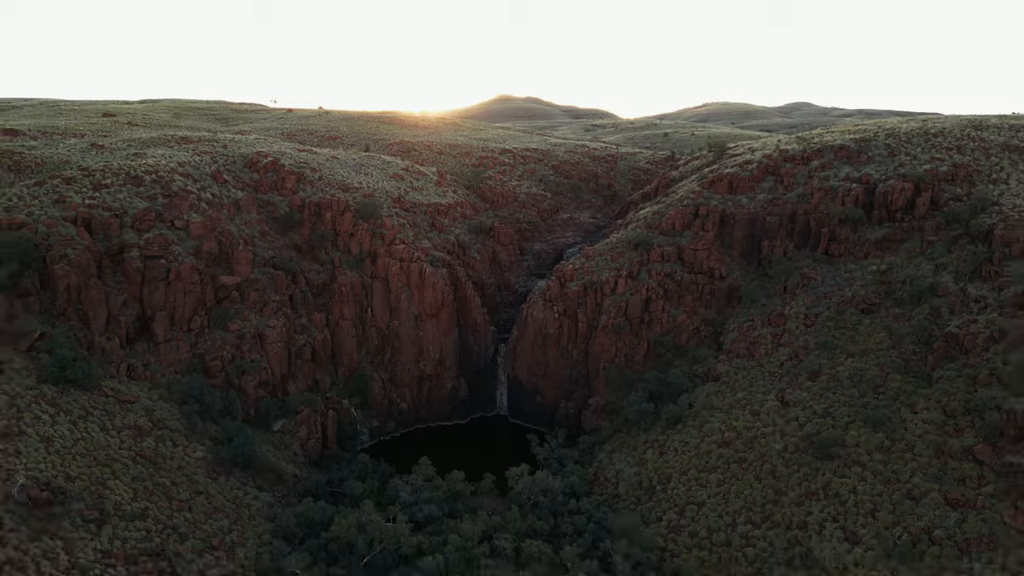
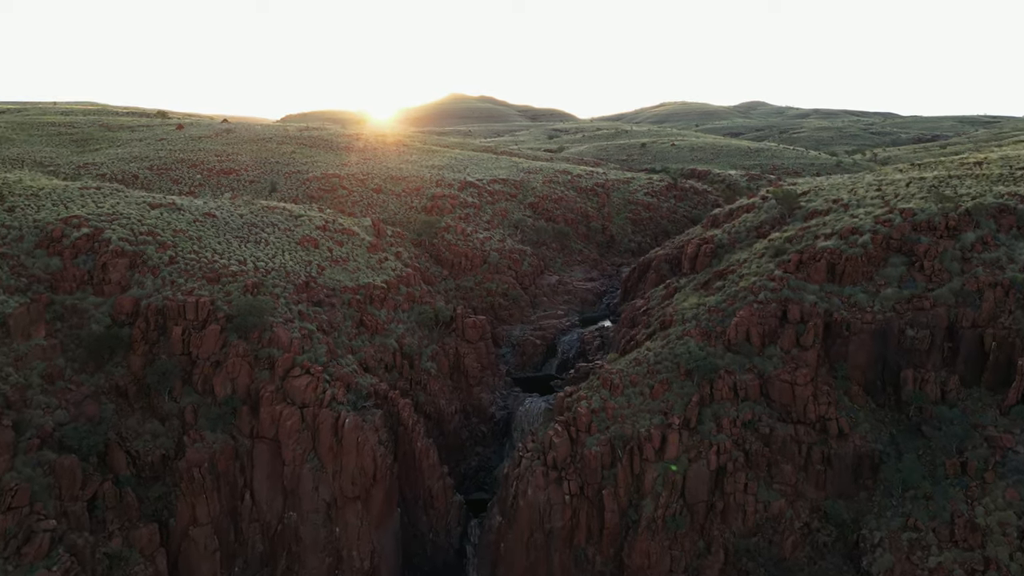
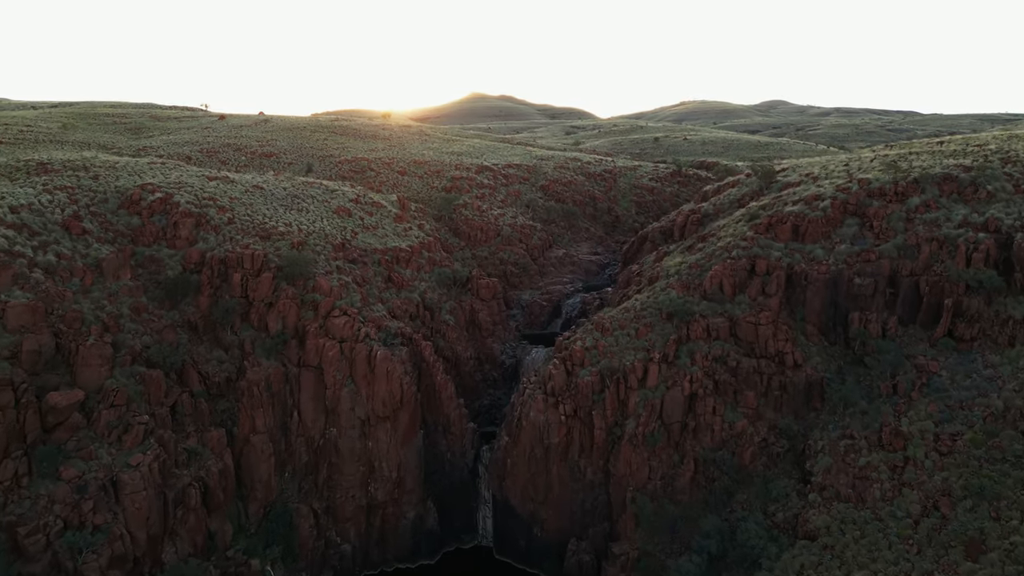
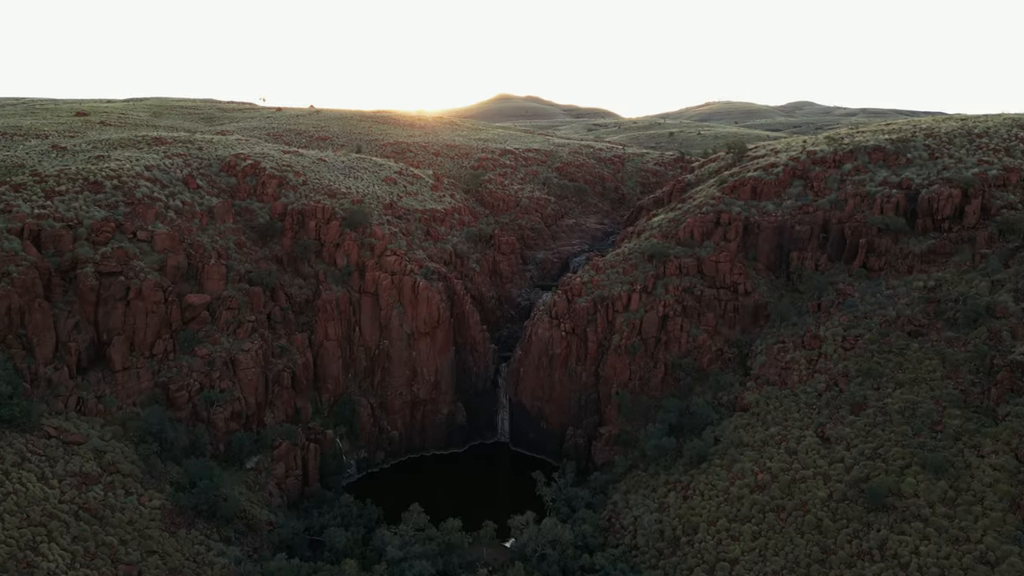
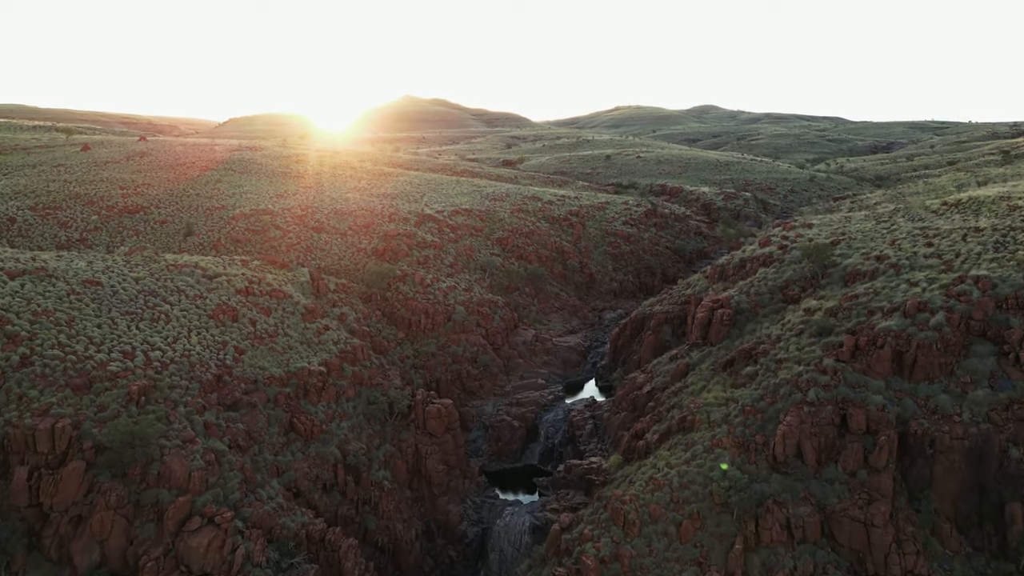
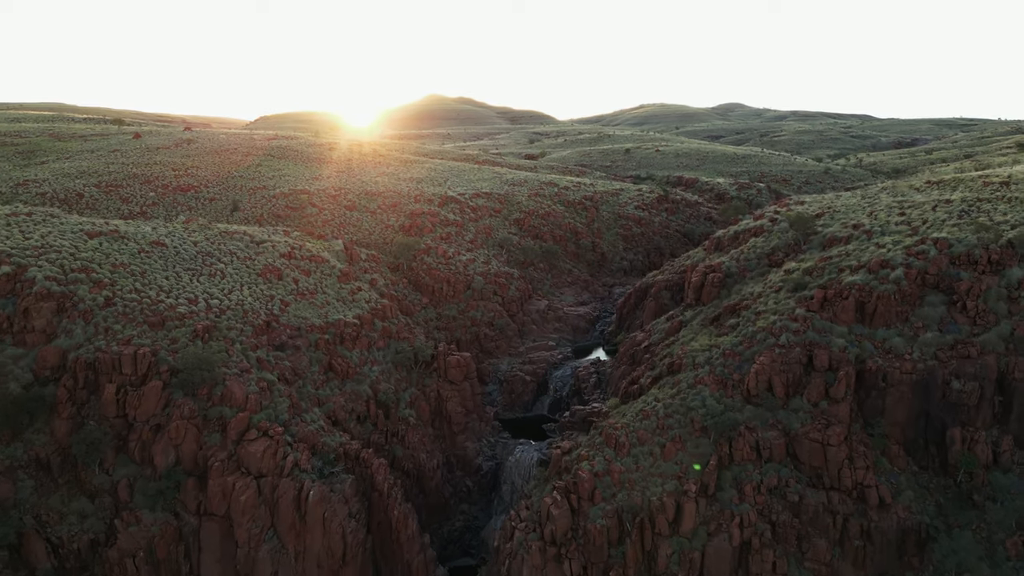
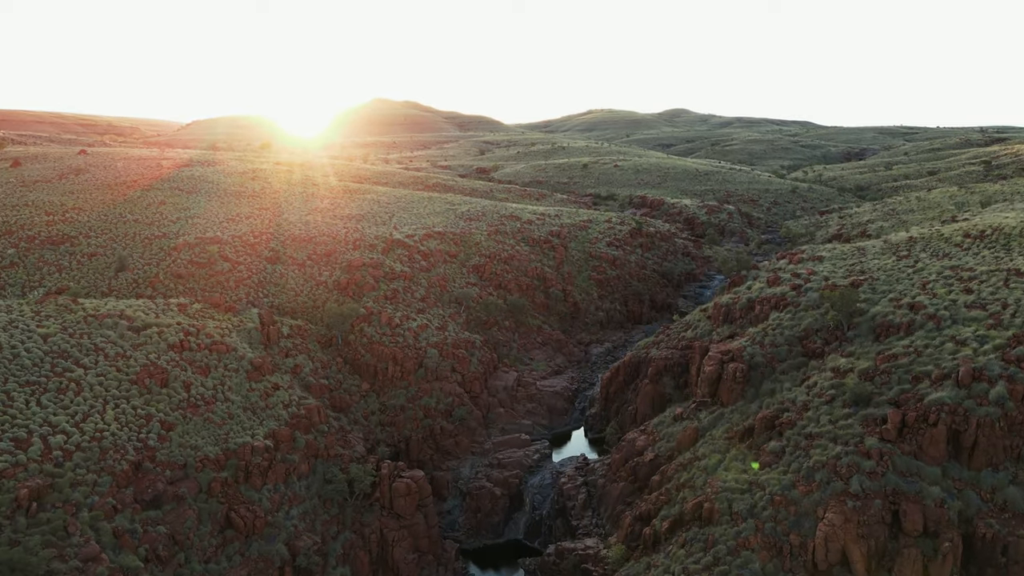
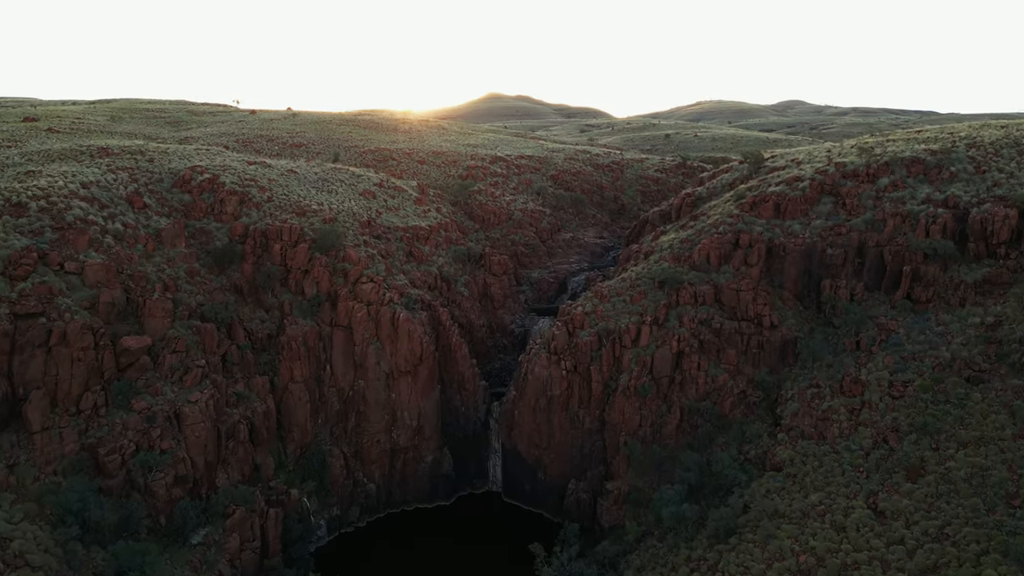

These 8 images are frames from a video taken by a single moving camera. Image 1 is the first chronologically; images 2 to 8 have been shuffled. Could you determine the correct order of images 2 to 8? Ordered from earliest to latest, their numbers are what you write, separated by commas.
4, 8, 3, 2, 6, 5, 7
